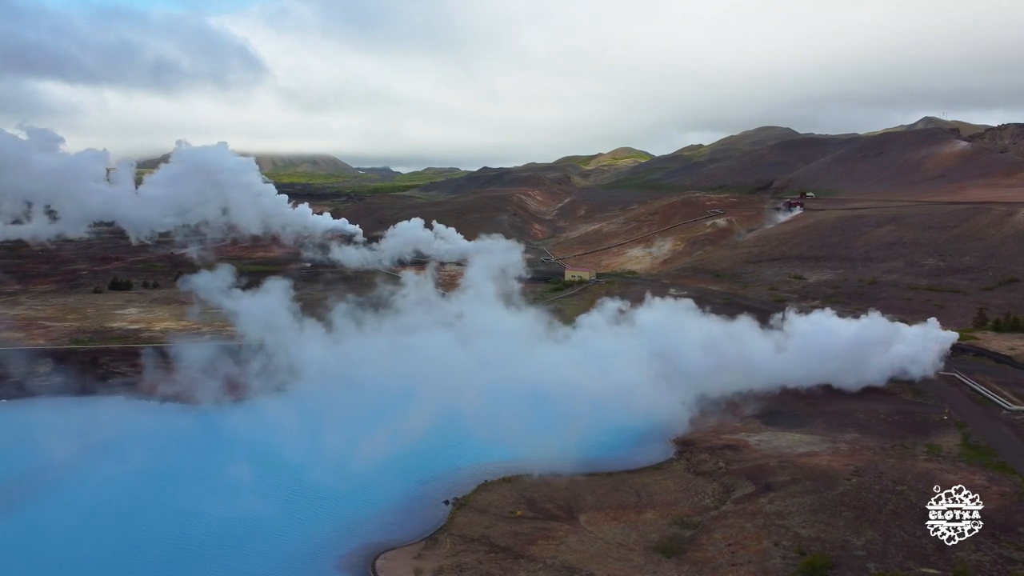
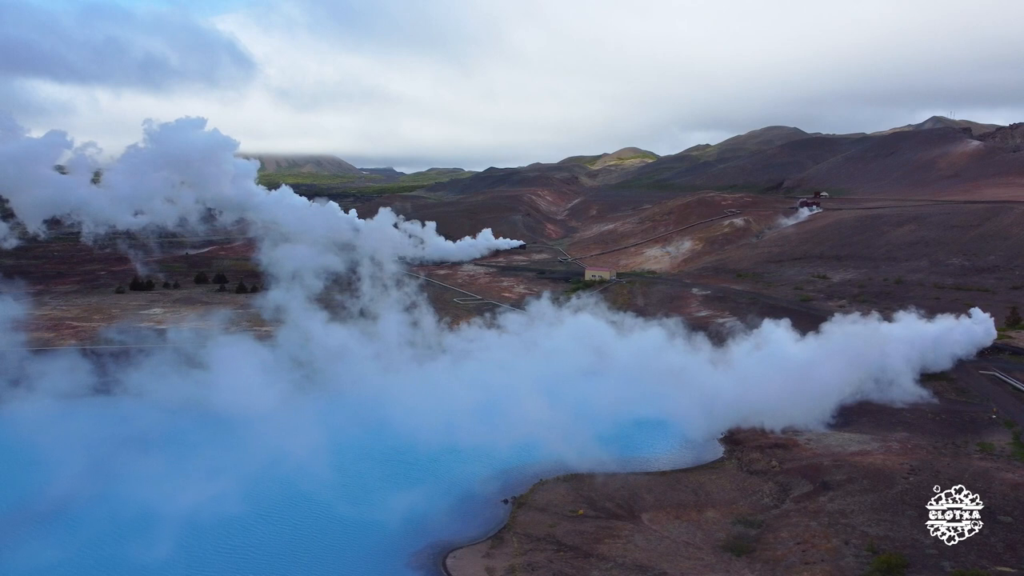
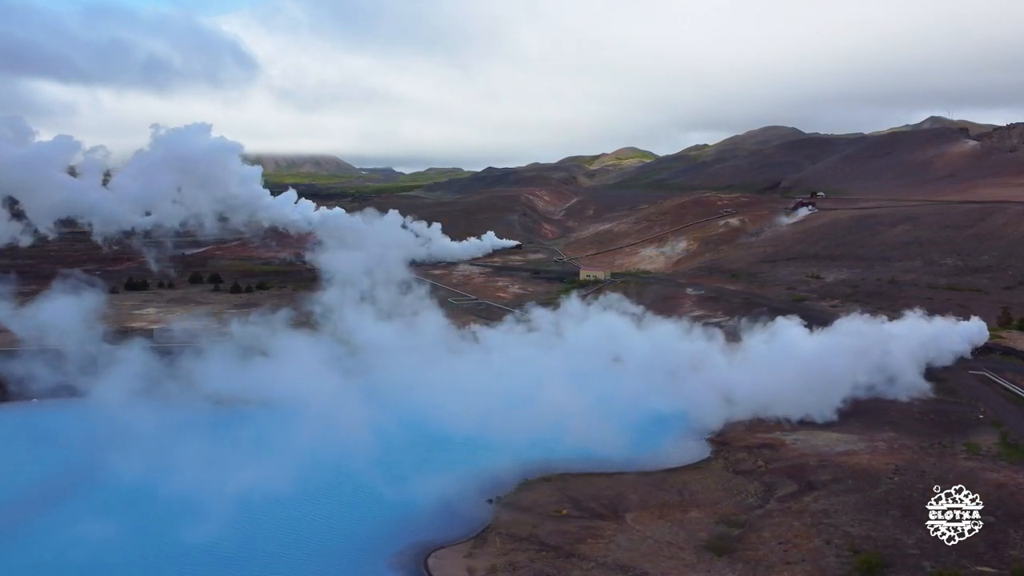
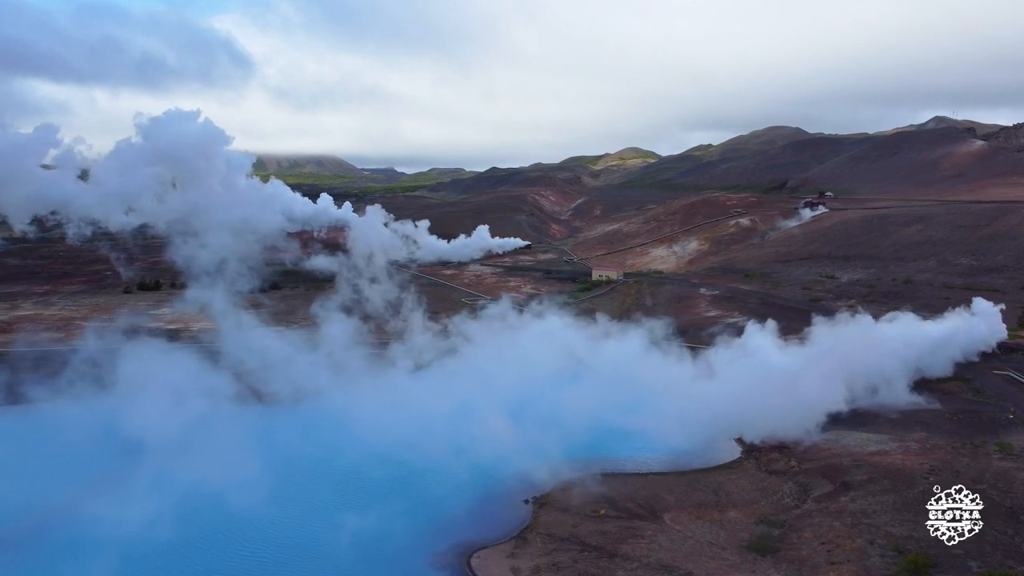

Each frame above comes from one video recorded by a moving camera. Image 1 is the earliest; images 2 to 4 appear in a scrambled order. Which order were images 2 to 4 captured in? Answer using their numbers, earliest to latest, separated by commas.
3, 2, 4
